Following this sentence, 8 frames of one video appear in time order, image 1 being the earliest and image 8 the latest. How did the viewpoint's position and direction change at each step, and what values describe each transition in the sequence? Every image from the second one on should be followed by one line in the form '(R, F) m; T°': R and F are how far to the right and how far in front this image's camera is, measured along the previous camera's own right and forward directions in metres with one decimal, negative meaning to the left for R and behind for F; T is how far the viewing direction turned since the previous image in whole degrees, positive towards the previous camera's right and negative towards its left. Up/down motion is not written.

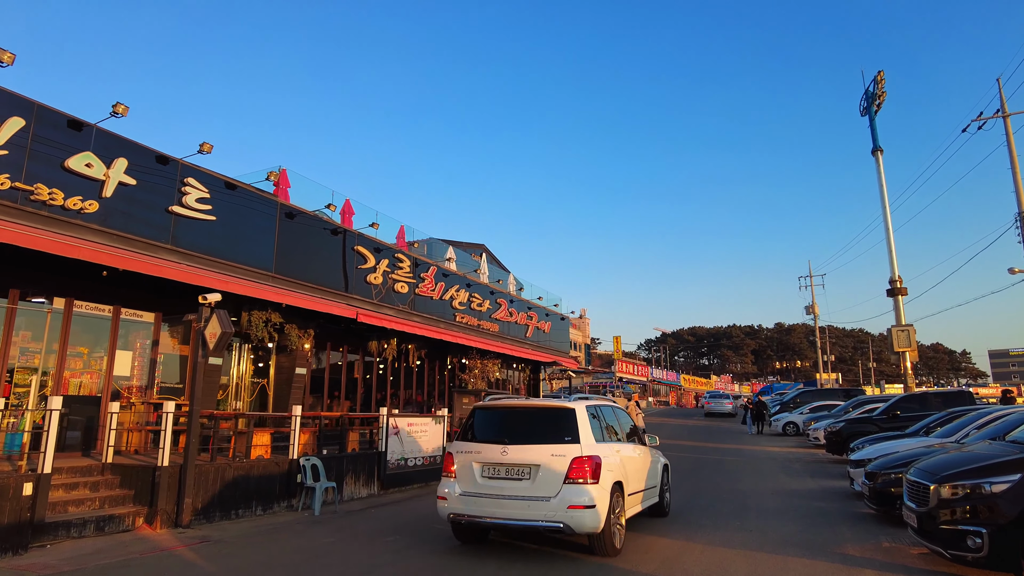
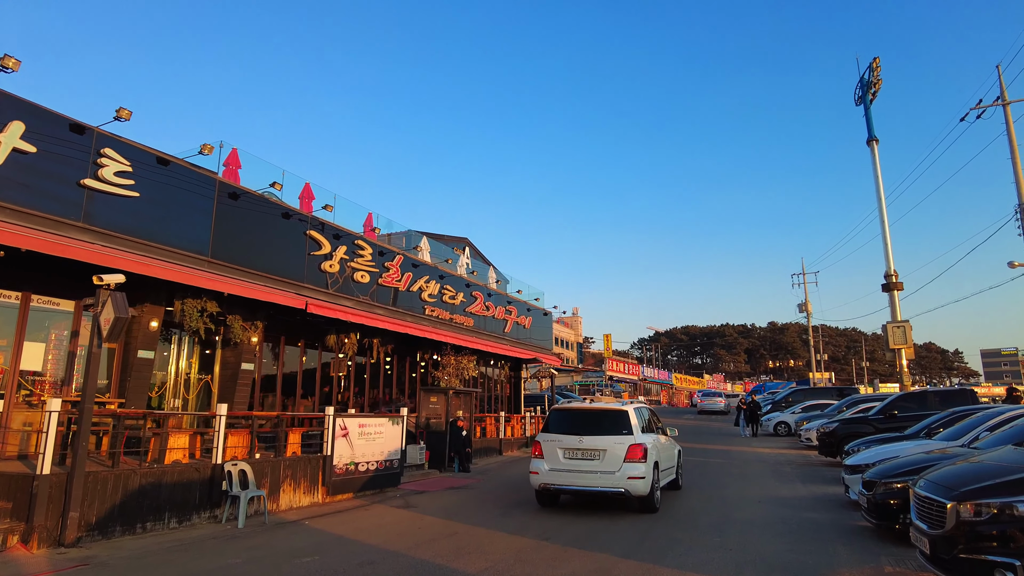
(+0.6, +1.1) m; 0°
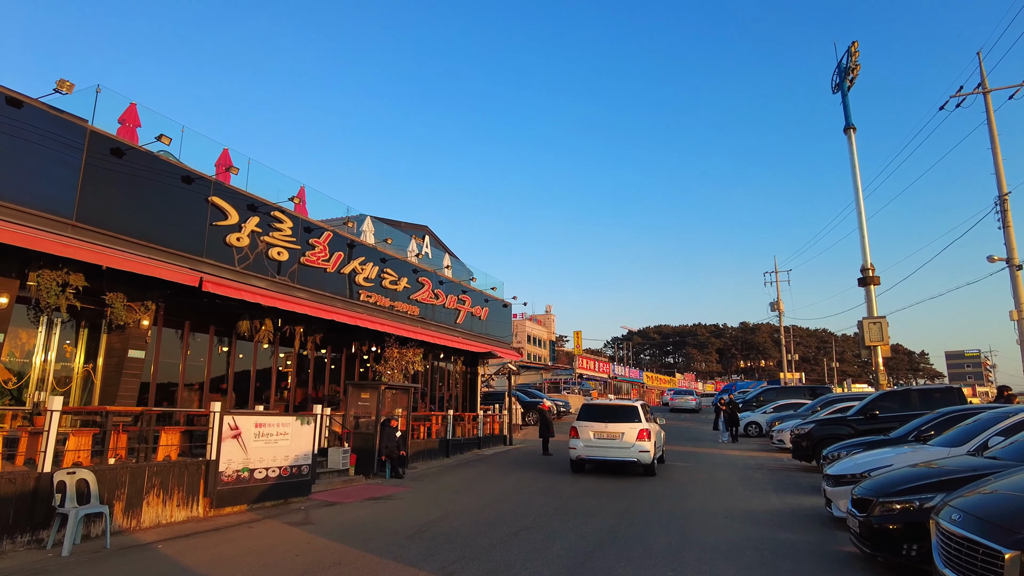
(+0.7, +1.7) m; +2°
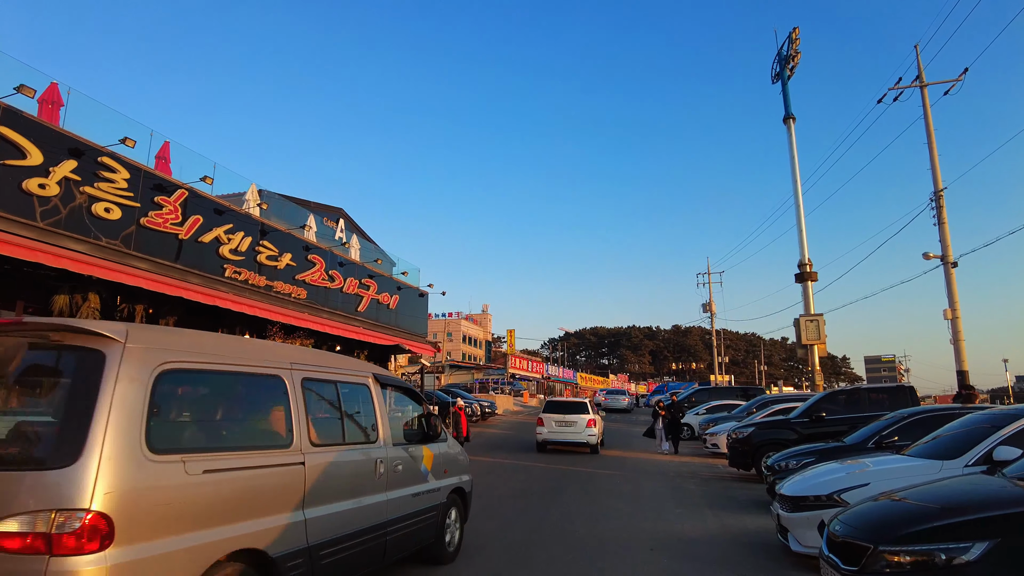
(+0.7, +2.2) m; +5°
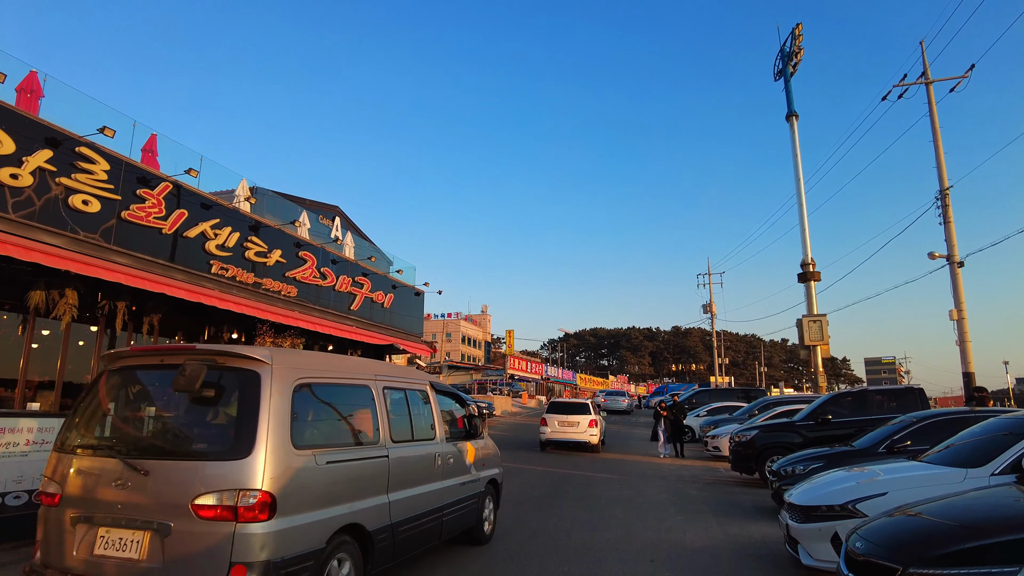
(+0.1, +0.4) m; 0°
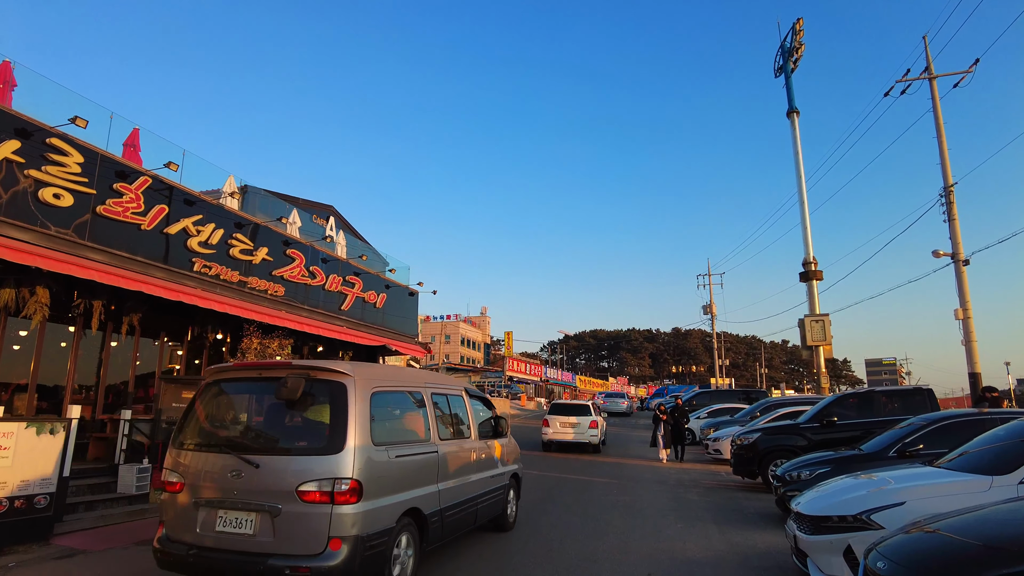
(+0.1, +0.4) m; 0°
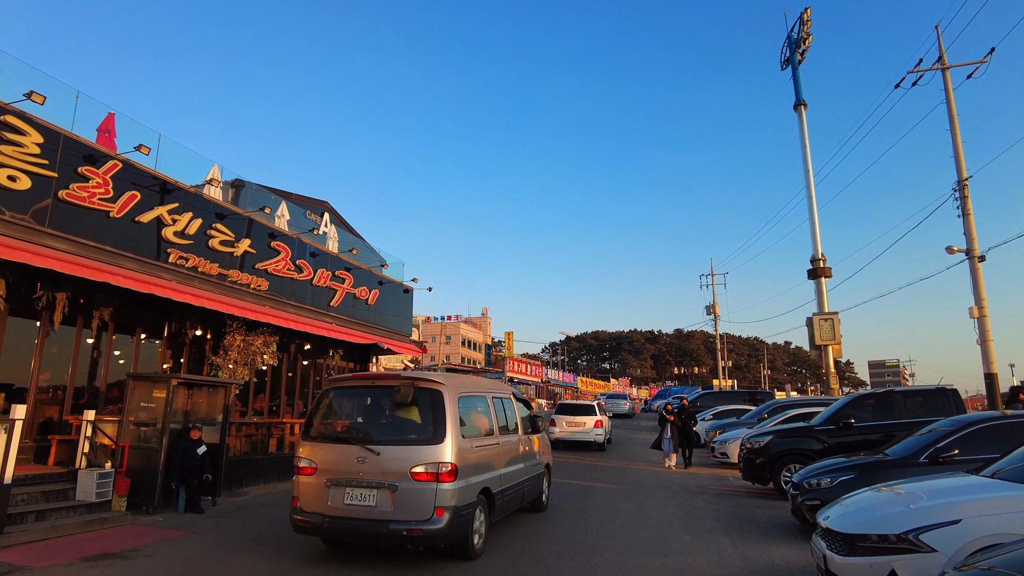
(+0.1, +0.7) m; 0°
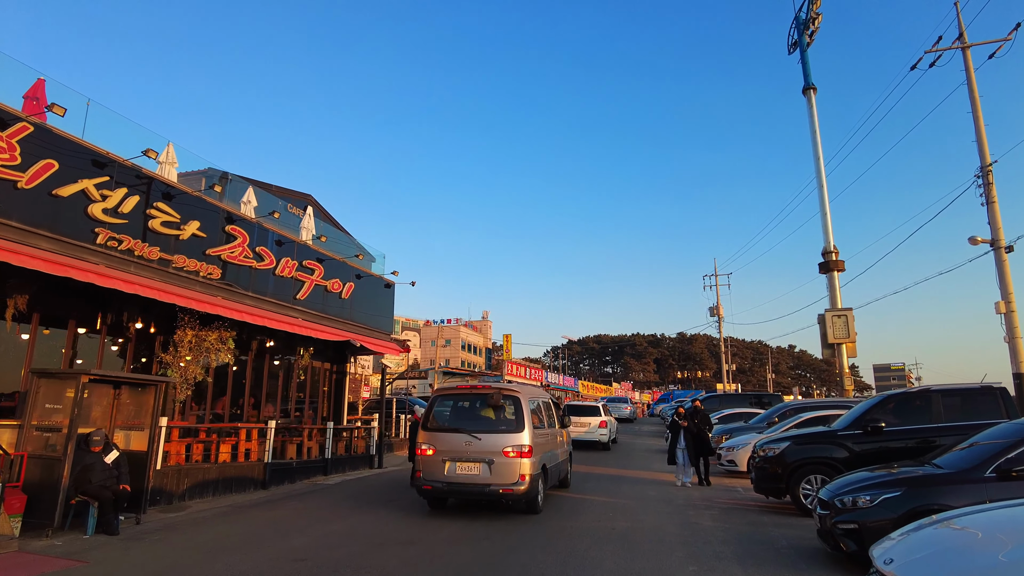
(+0.4, +1.4) m; 0°
